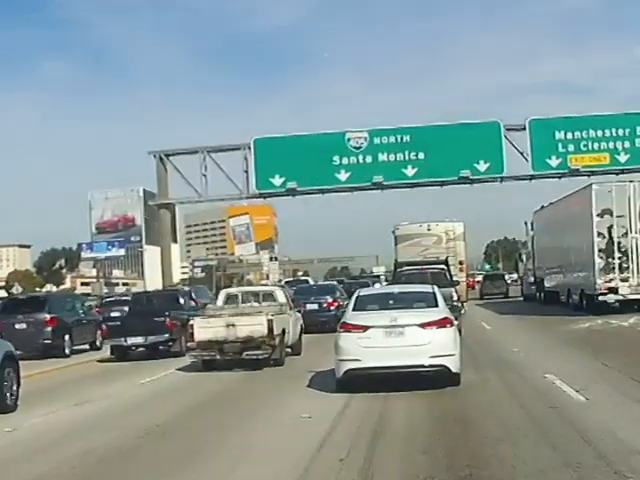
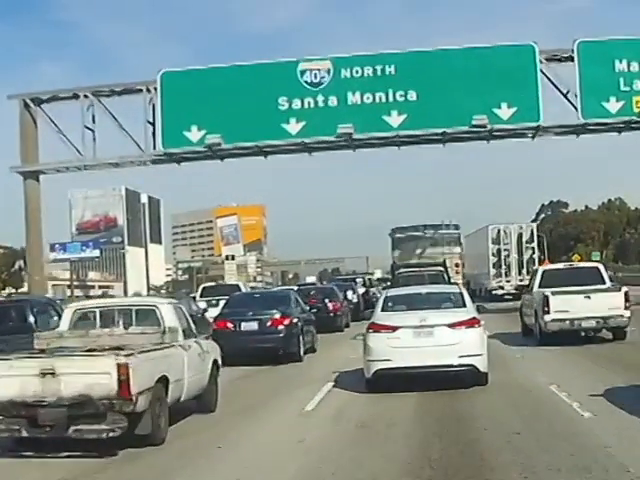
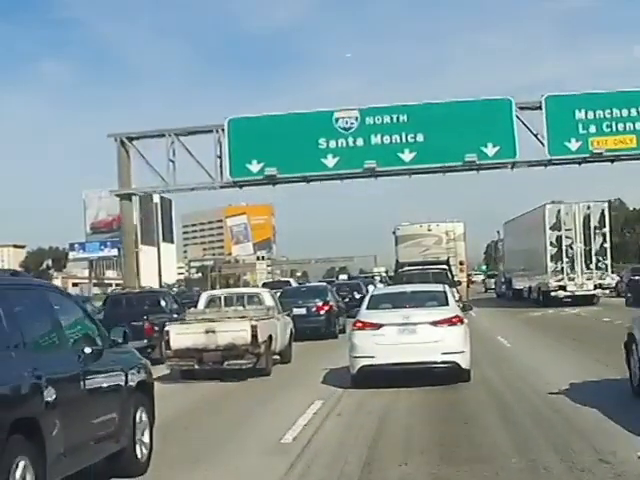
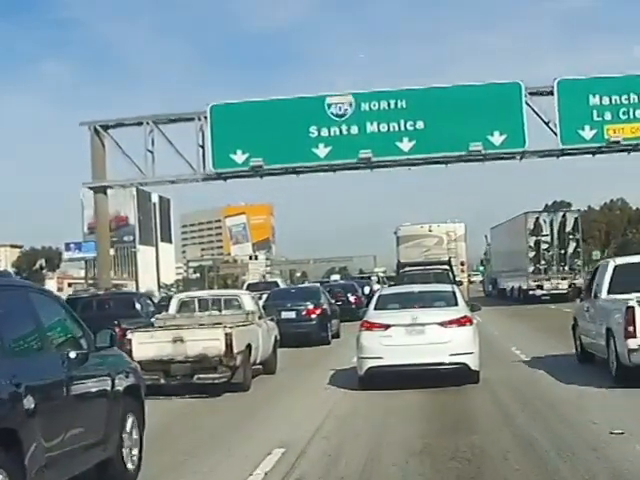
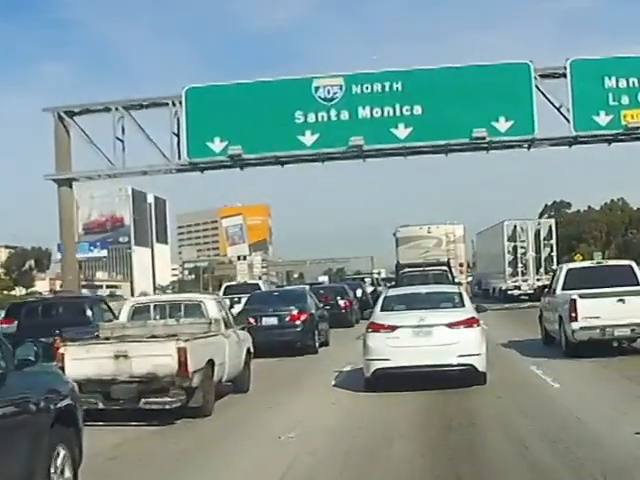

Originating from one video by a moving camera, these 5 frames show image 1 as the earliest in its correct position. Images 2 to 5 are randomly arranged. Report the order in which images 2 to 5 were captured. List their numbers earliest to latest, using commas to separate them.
3, 4, 5, 2
